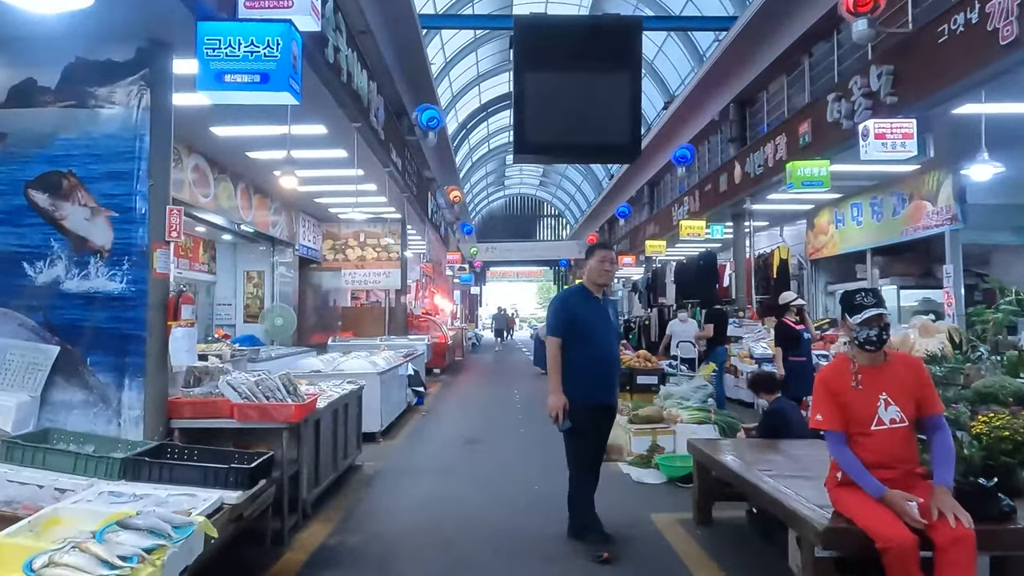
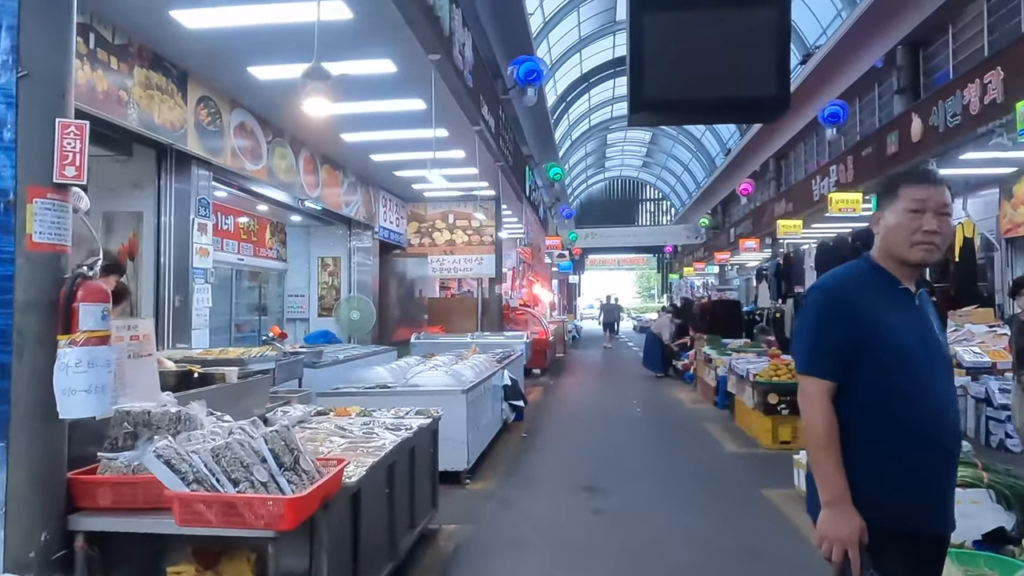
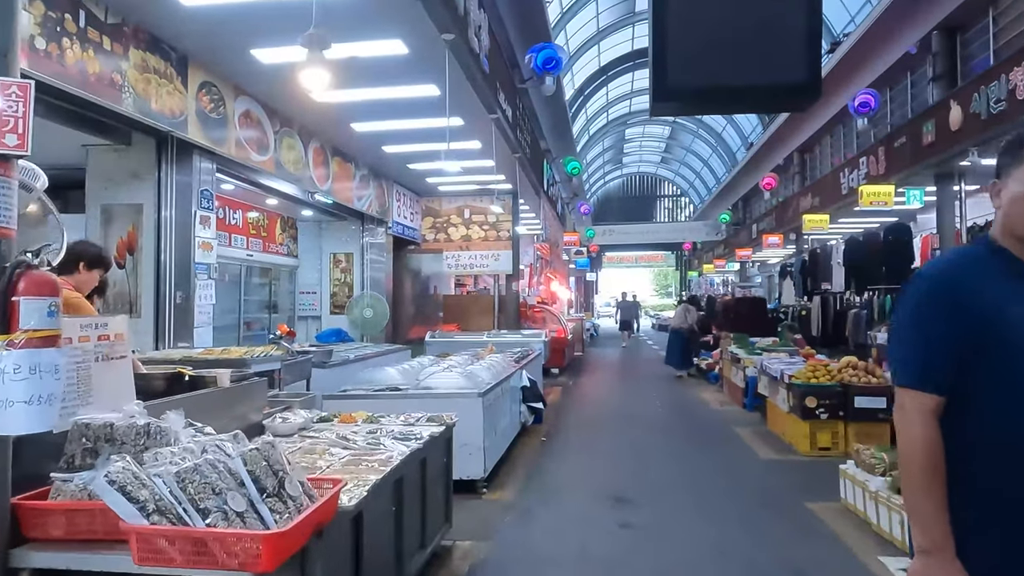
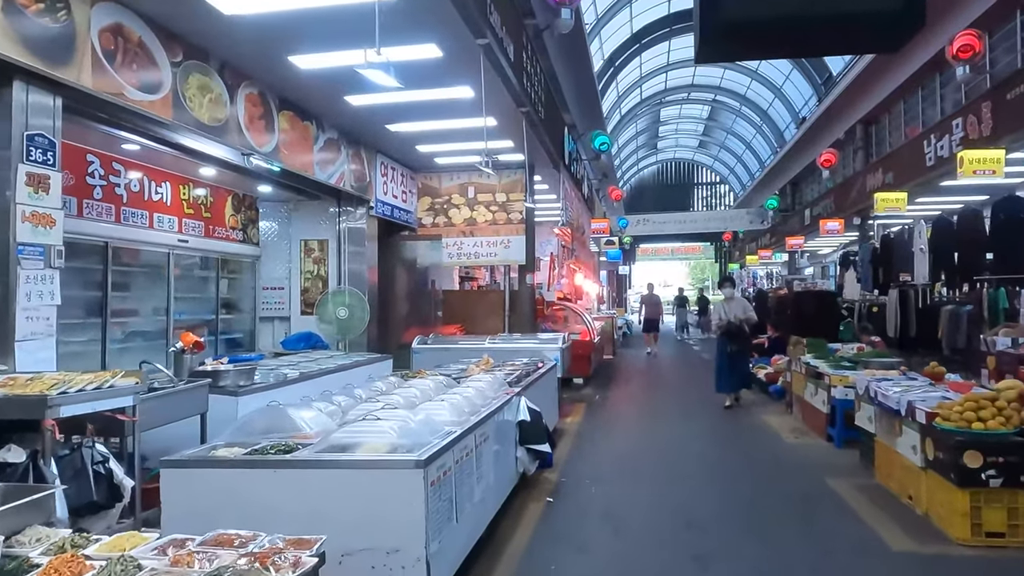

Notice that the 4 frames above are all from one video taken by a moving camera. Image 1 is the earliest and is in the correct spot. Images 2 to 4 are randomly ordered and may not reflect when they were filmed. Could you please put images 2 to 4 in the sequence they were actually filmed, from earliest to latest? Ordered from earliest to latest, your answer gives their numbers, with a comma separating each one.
2, 3, 4
